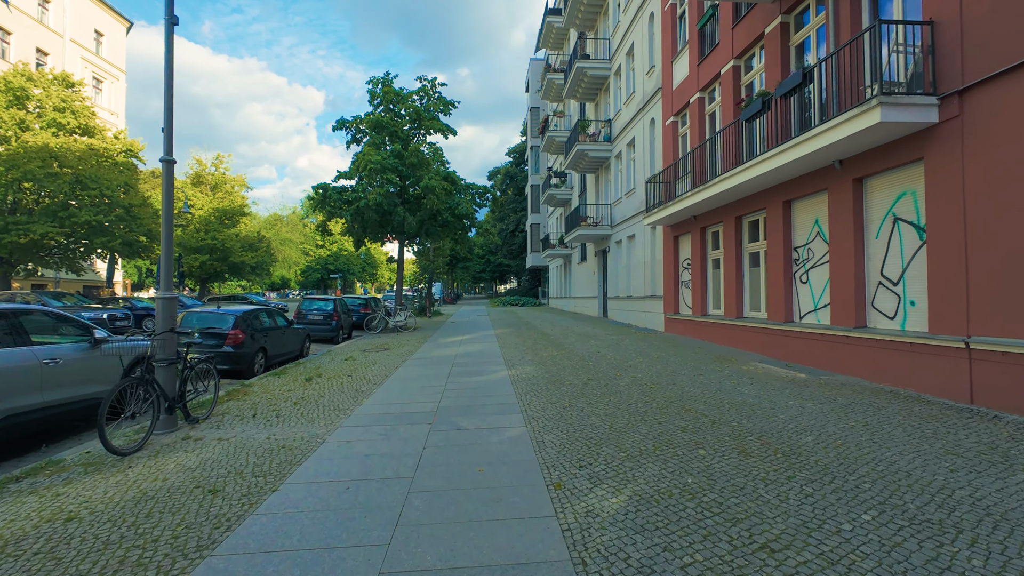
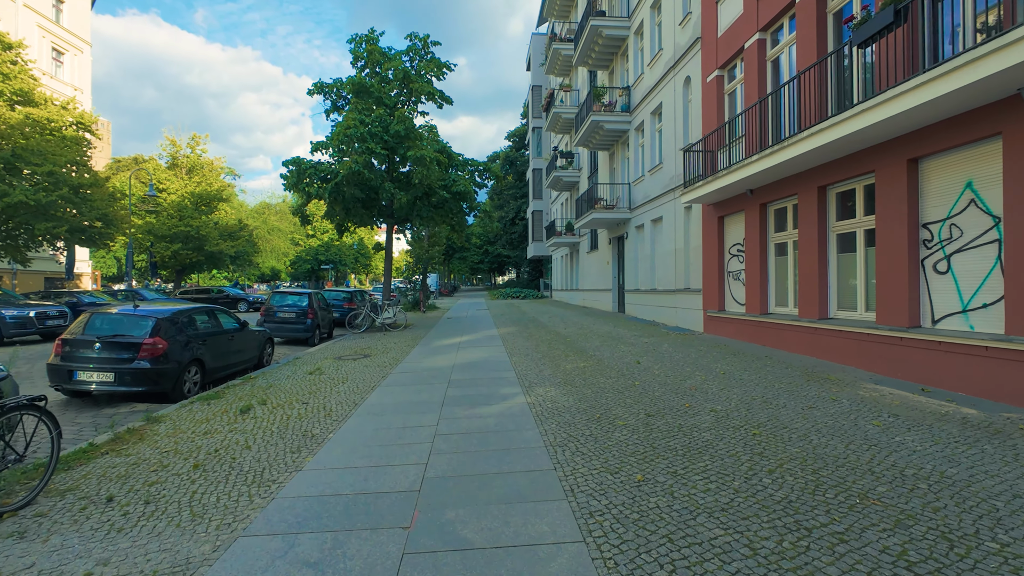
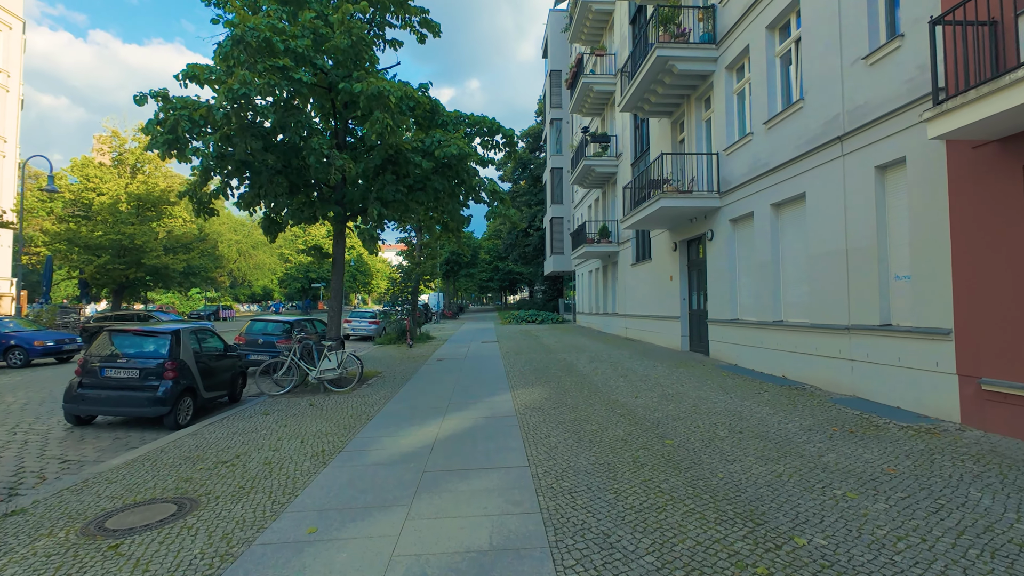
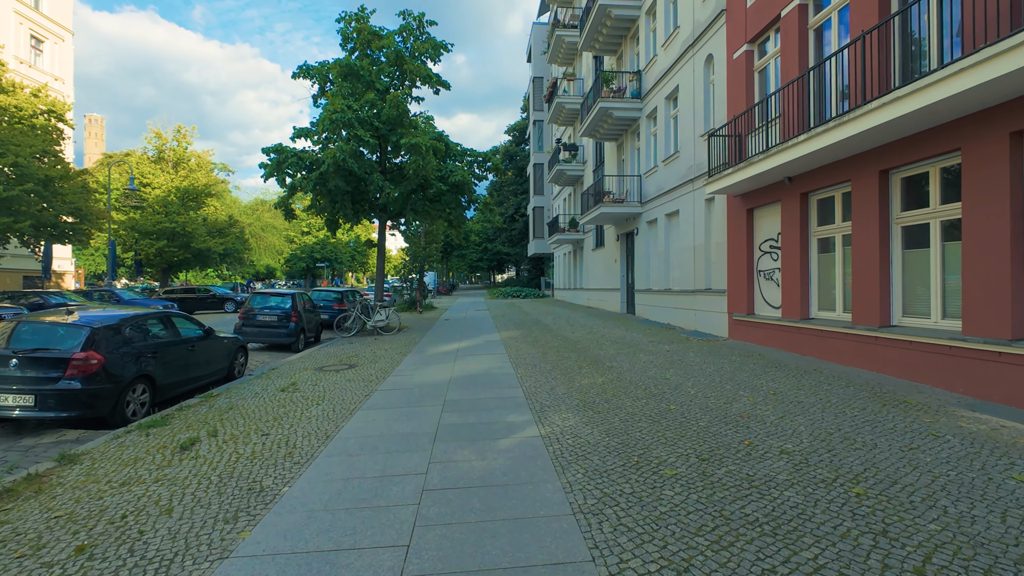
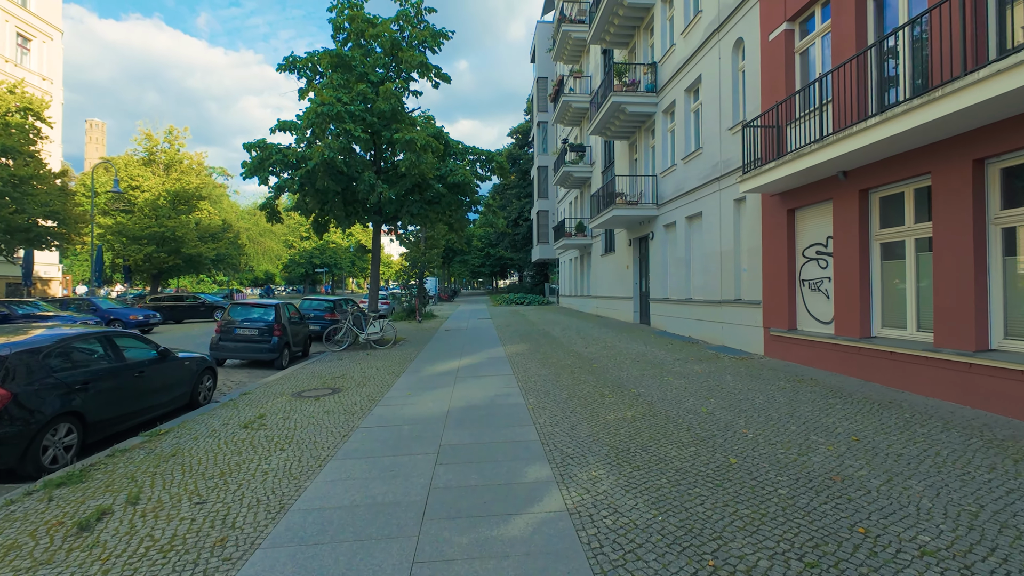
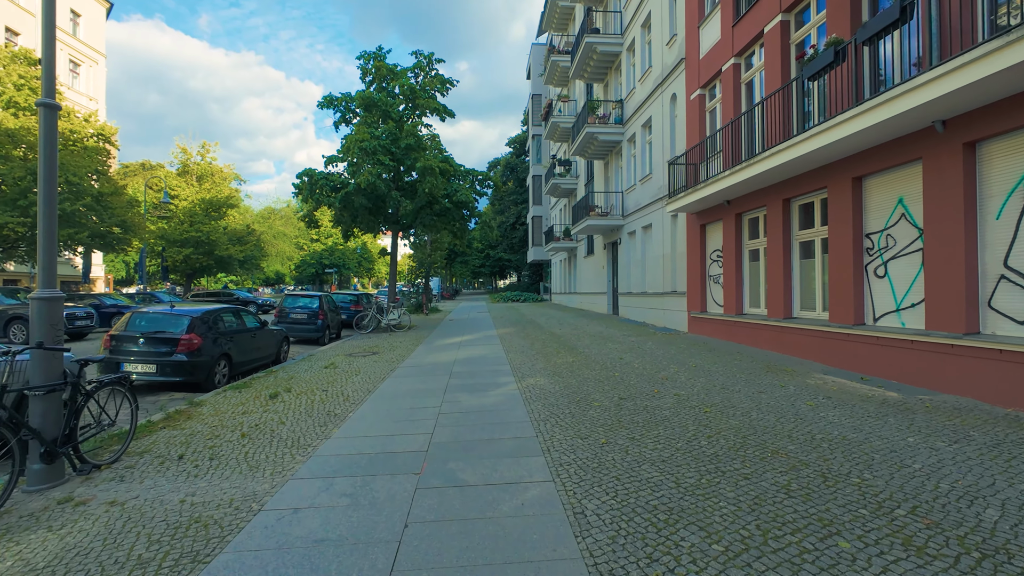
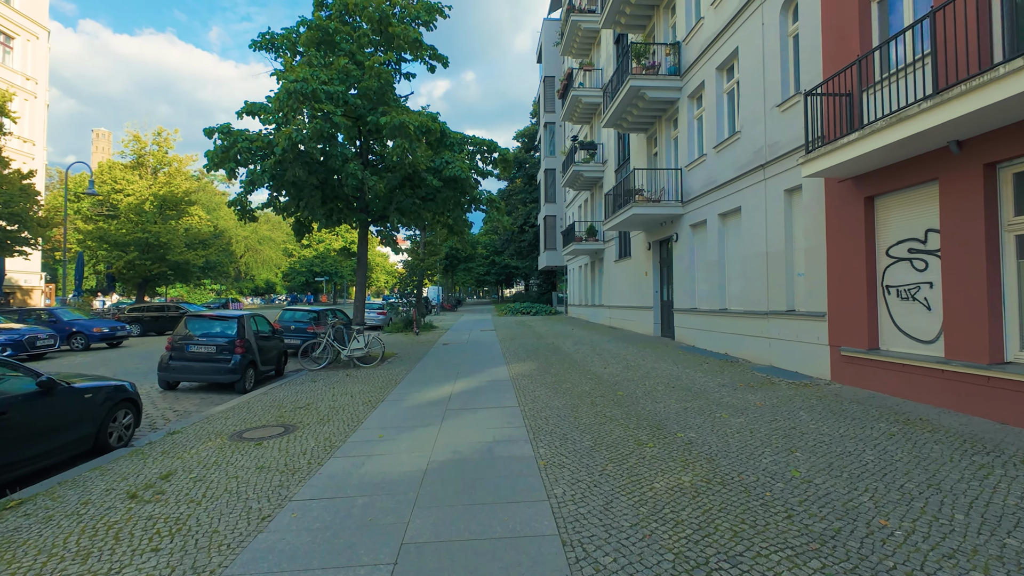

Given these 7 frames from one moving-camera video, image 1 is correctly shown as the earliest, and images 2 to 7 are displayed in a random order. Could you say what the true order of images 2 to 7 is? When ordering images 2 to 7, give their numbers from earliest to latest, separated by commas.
6, 2, 4, 5, 7, 3
